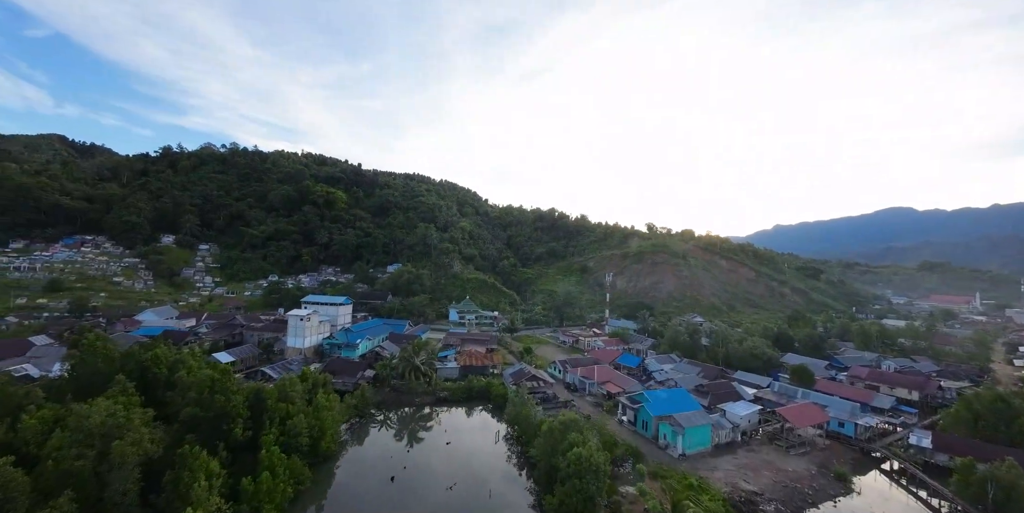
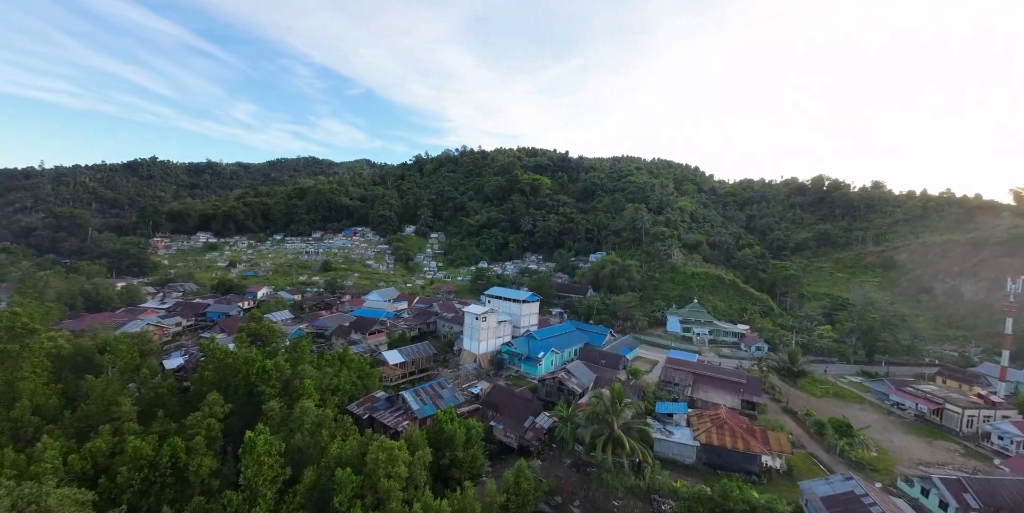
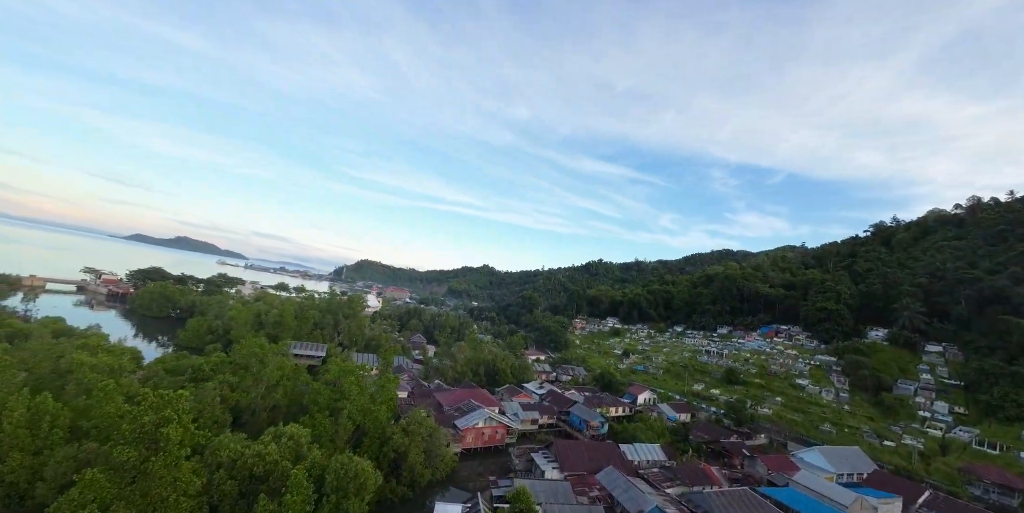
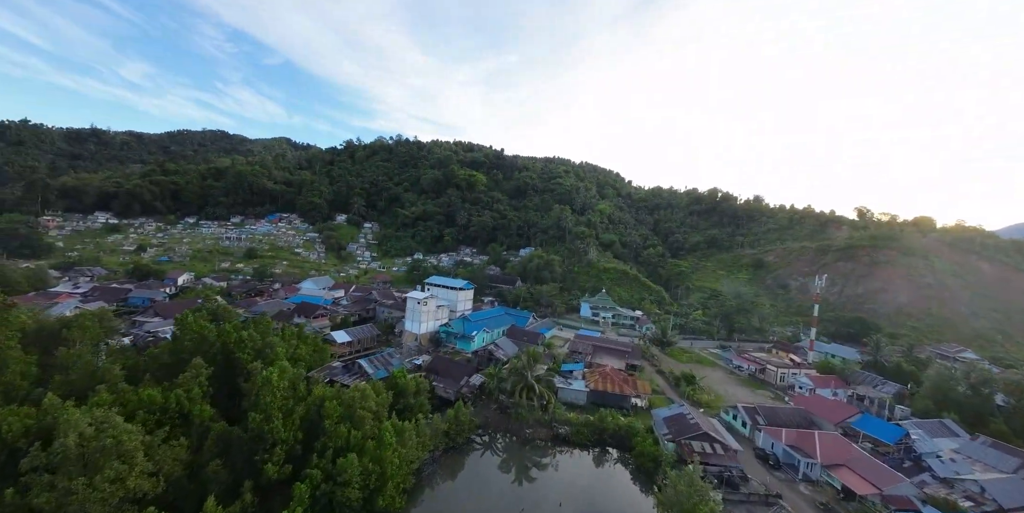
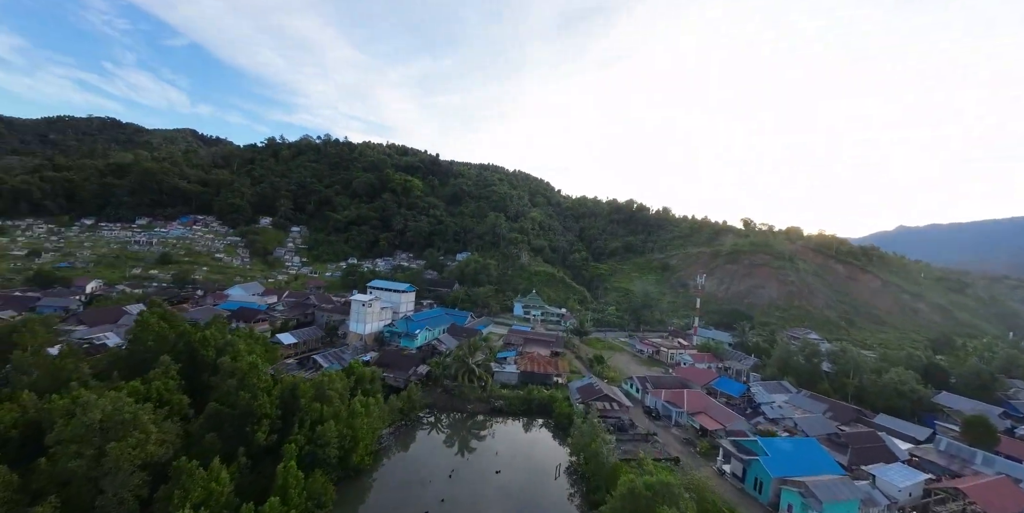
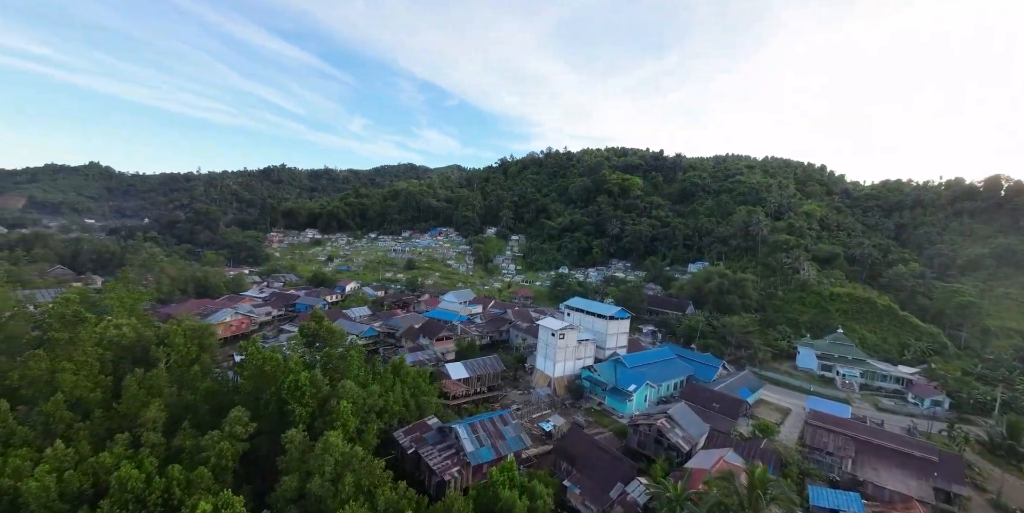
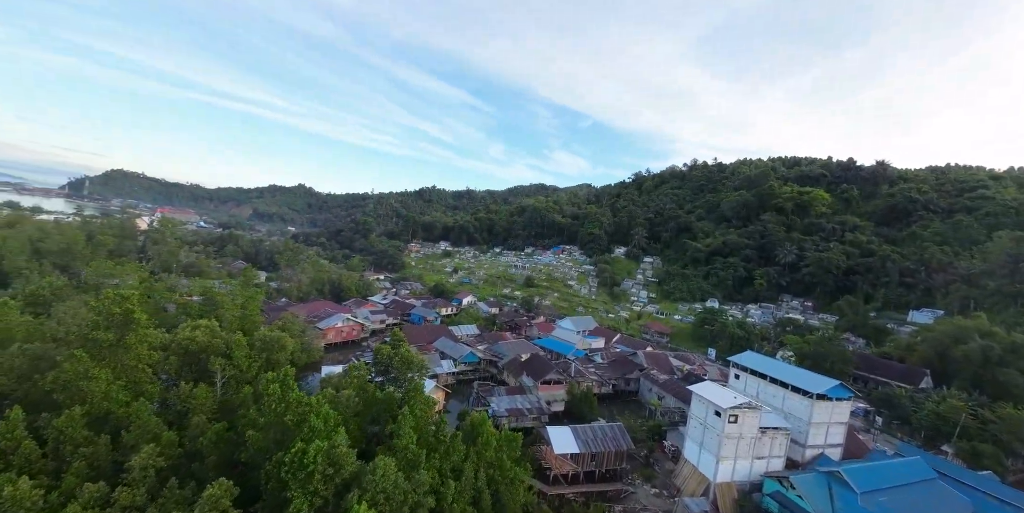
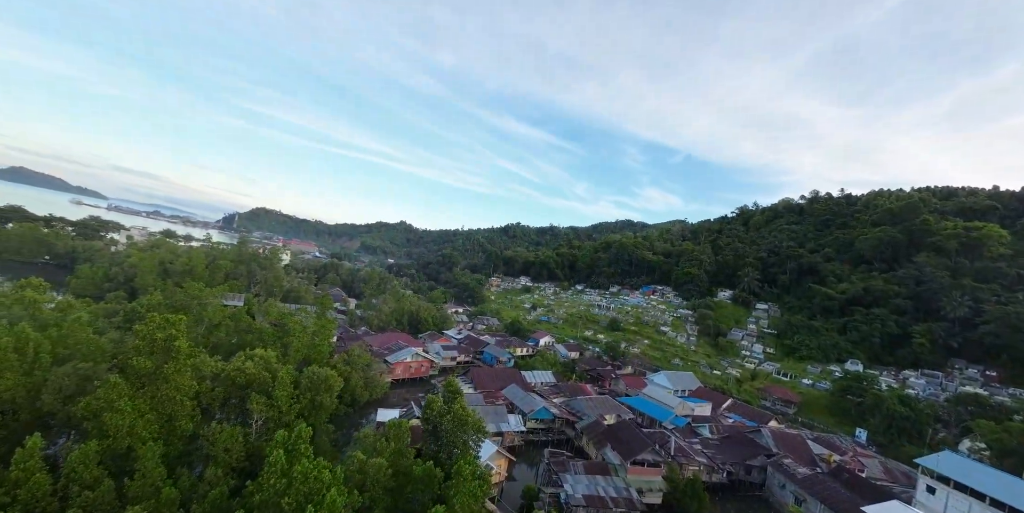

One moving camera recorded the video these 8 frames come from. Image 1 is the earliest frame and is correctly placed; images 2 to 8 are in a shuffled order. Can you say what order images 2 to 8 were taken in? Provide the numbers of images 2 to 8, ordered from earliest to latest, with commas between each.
5, 4, 2, 6, 7, 8, 3
